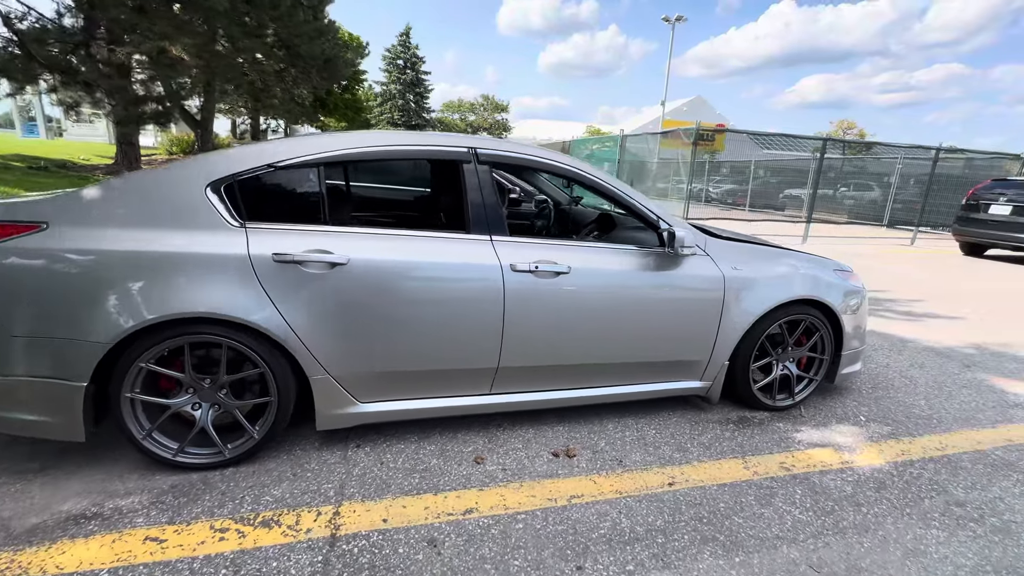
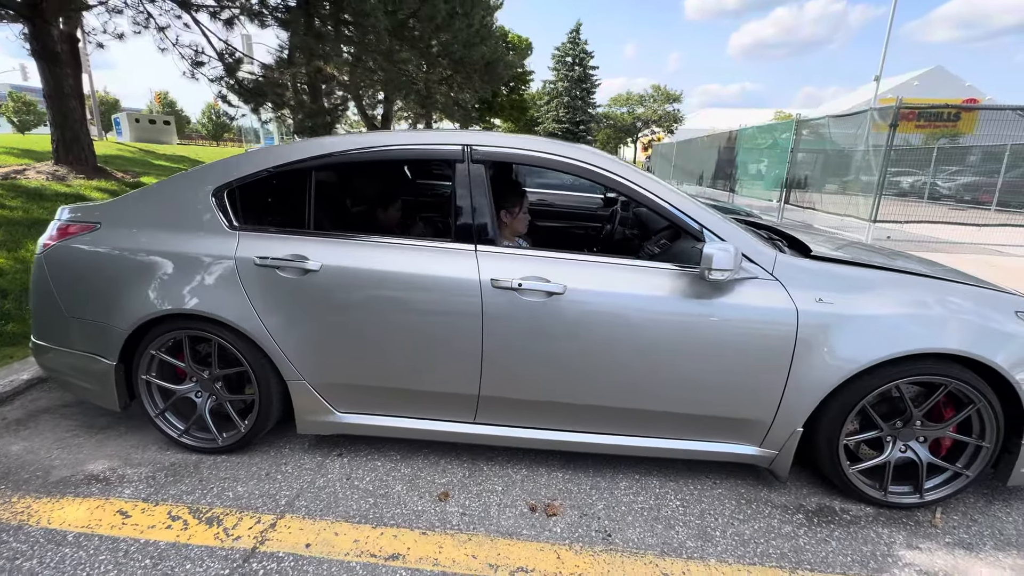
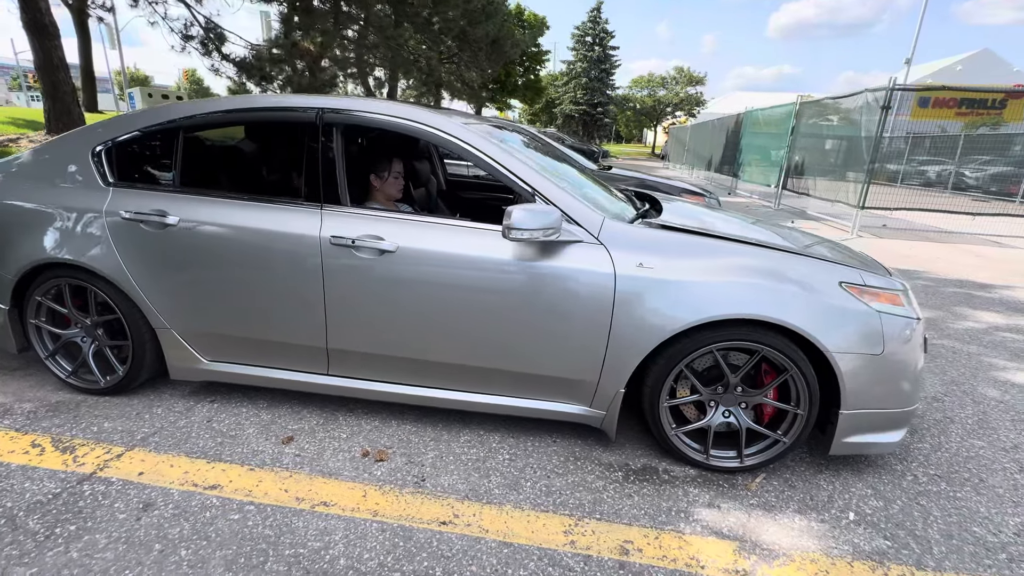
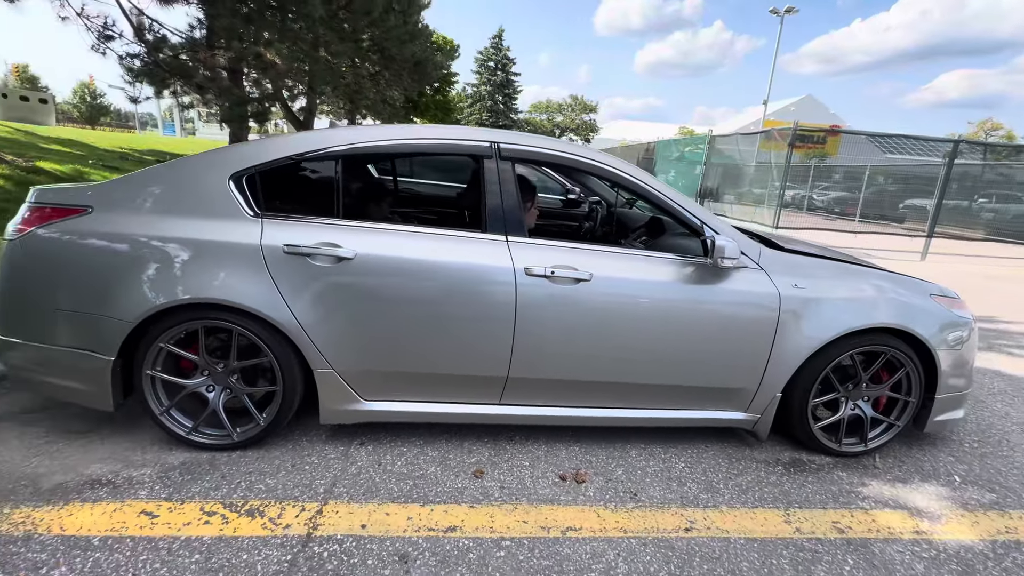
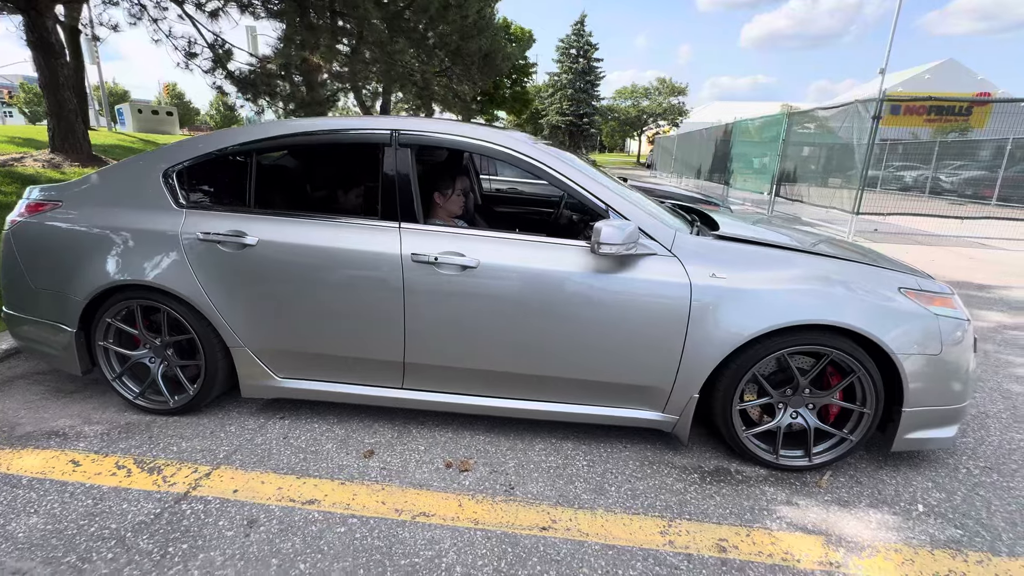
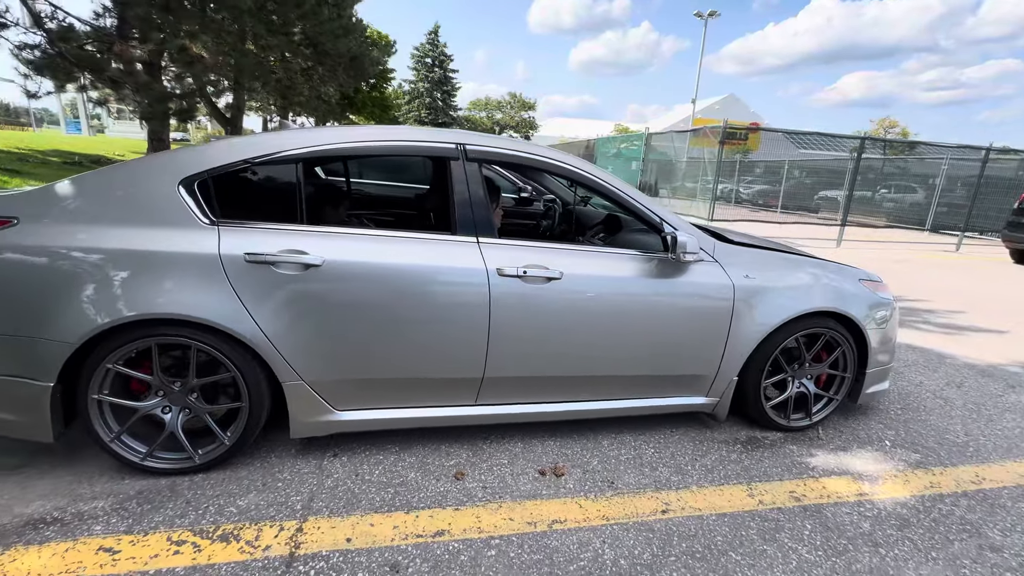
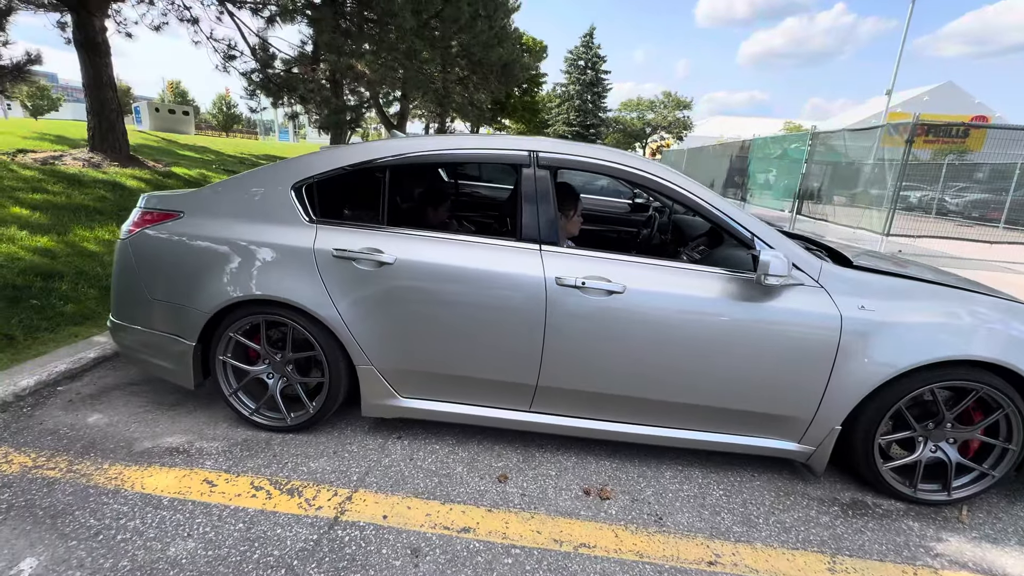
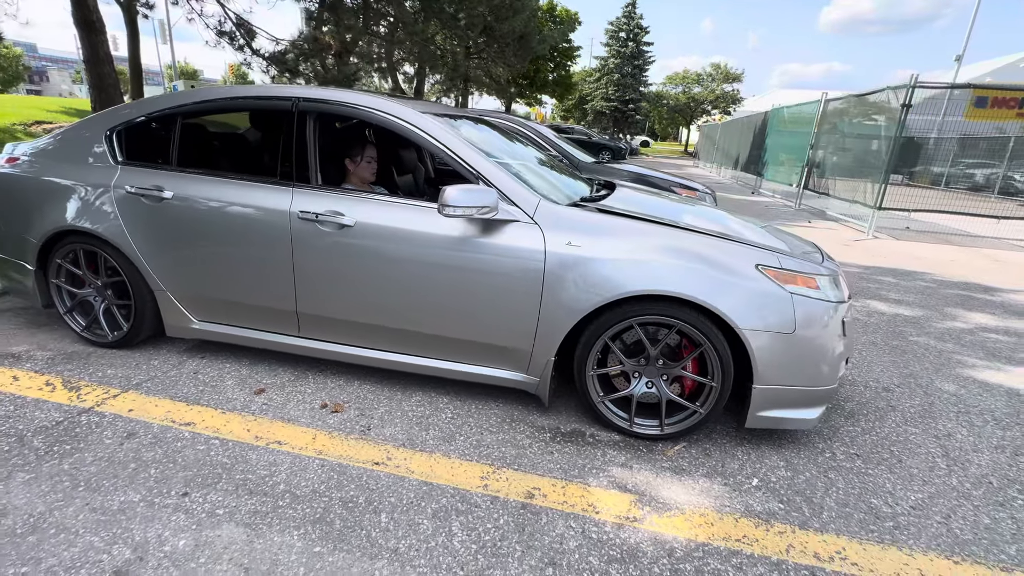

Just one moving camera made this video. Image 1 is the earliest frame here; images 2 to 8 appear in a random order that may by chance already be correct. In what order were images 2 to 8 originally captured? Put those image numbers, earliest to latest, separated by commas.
6, 4, 7, 2, 5, 3, 8
